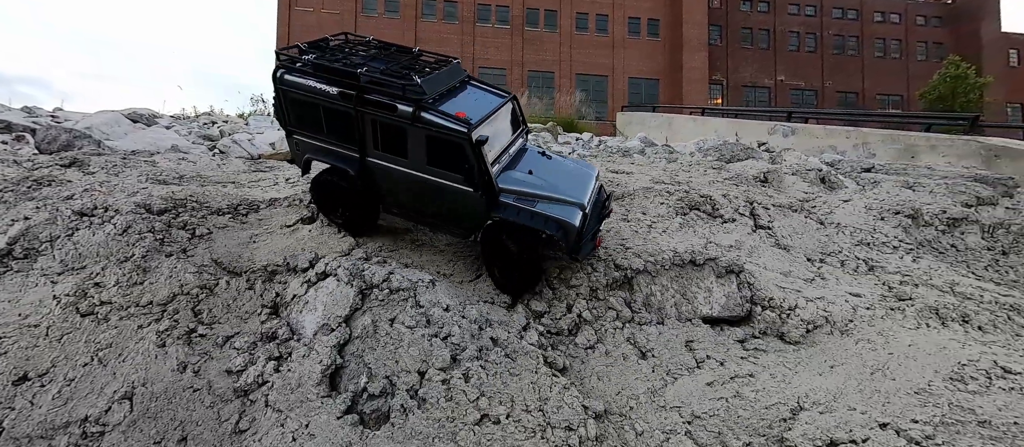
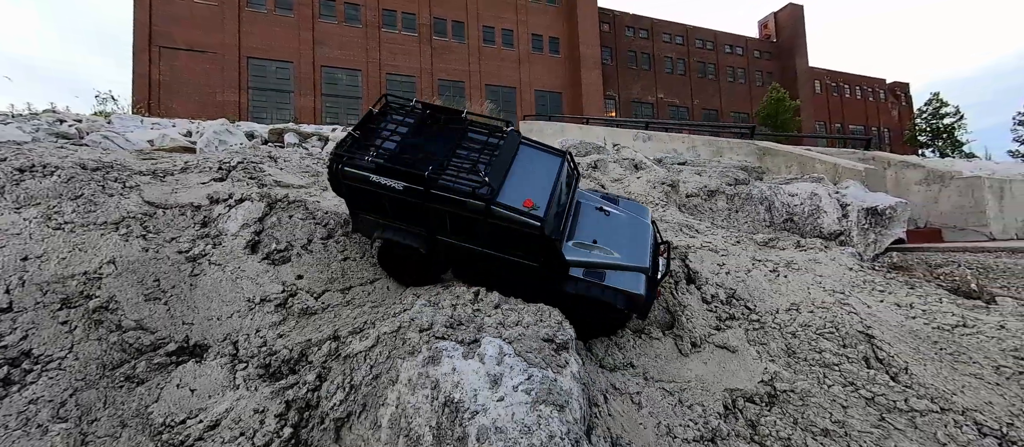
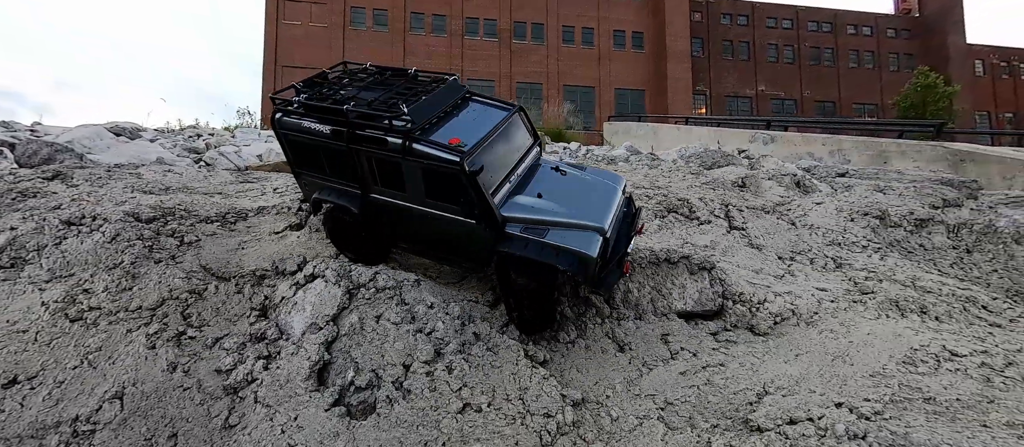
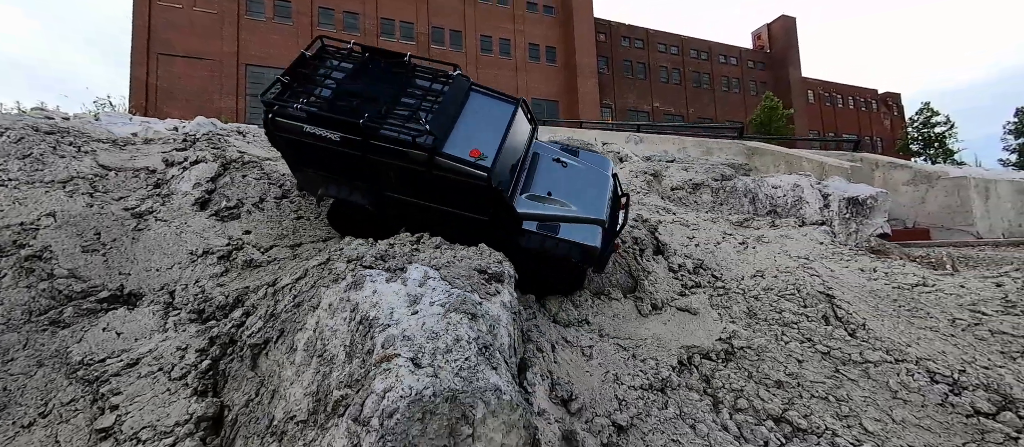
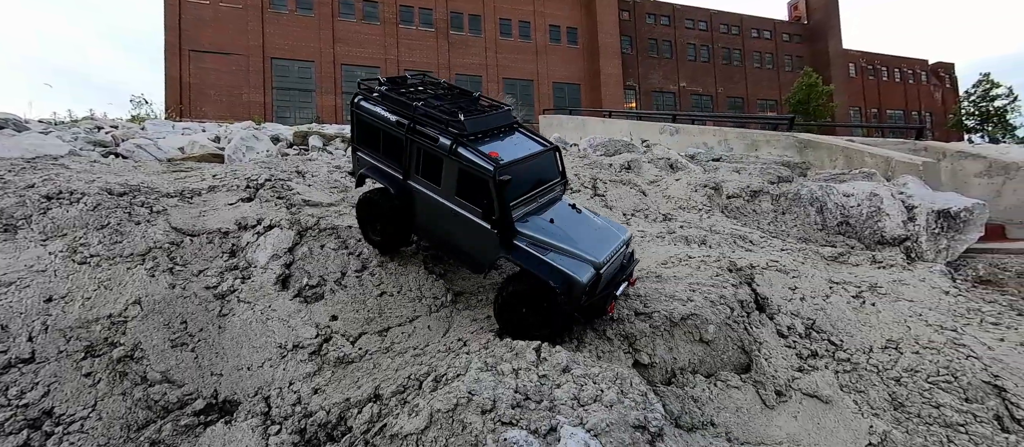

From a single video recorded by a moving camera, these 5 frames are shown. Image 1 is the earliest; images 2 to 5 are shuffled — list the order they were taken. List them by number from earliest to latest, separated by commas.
3, 5, 2, 4
